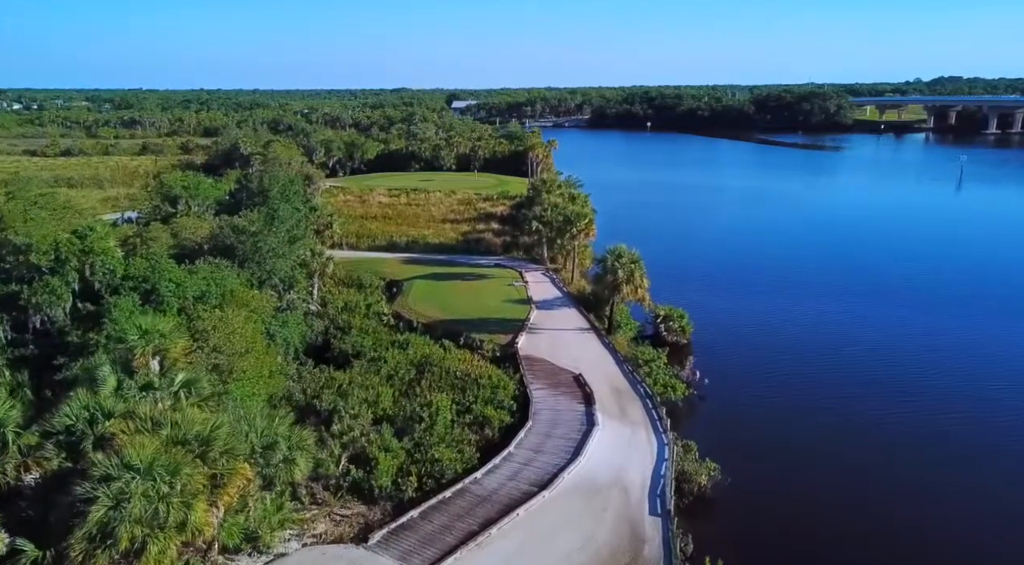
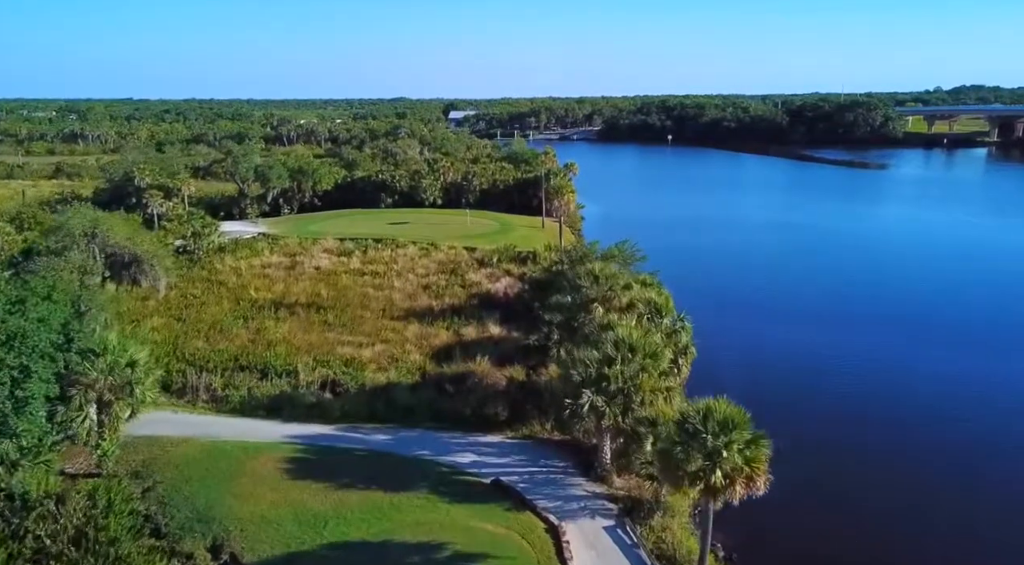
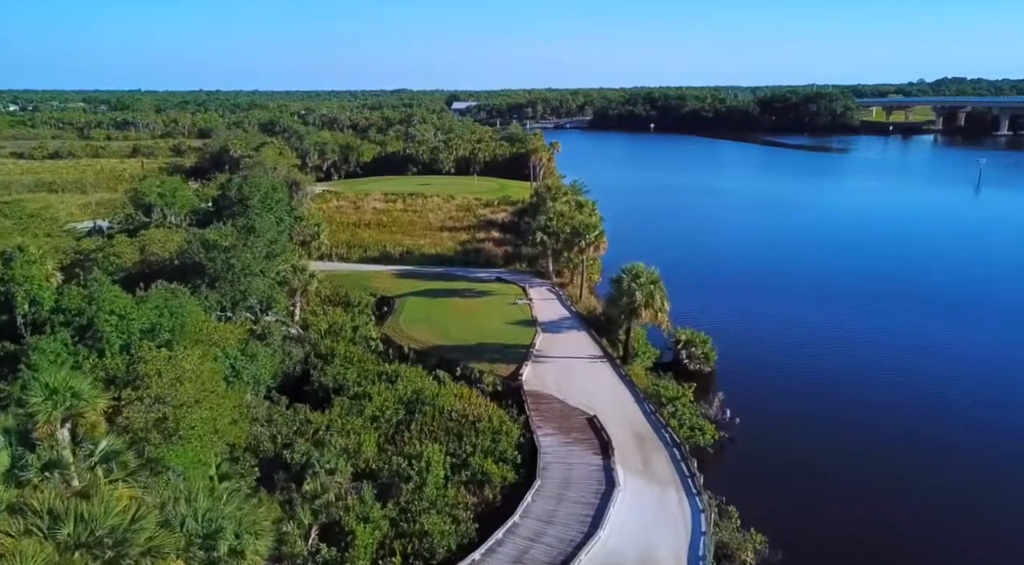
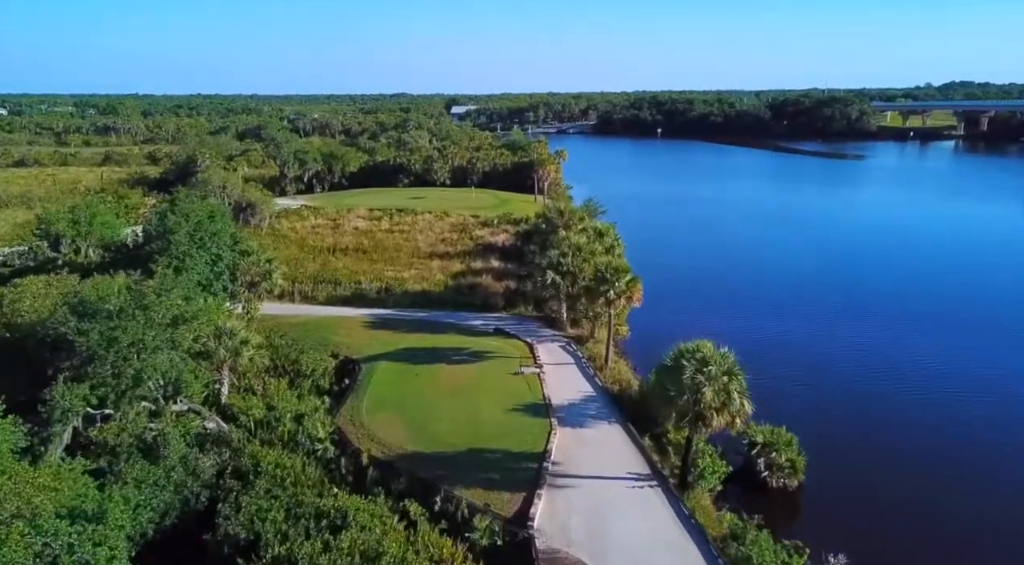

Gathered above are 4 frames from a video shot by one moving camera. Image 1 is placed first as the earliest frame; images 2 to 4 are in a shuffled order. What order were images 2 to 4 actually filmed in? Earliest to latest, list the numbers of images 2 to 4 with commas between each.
3, 4, 2
